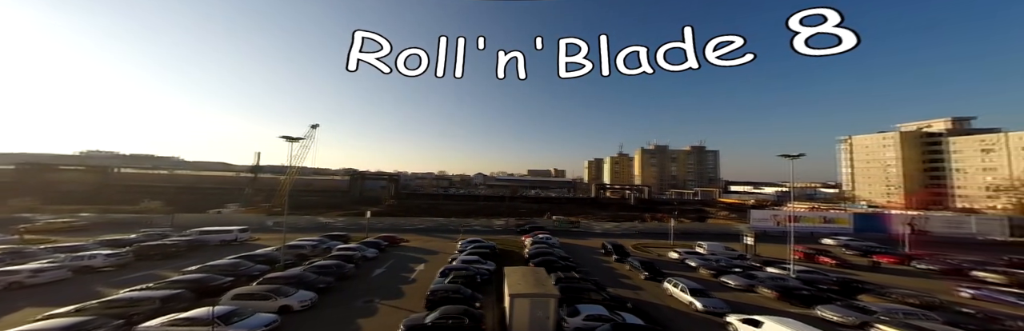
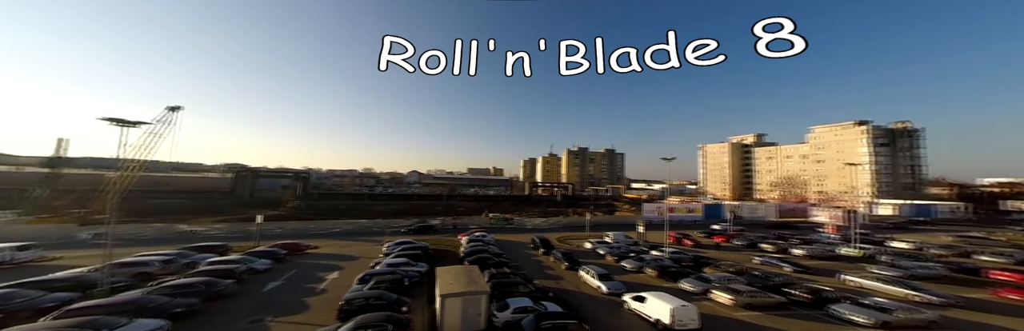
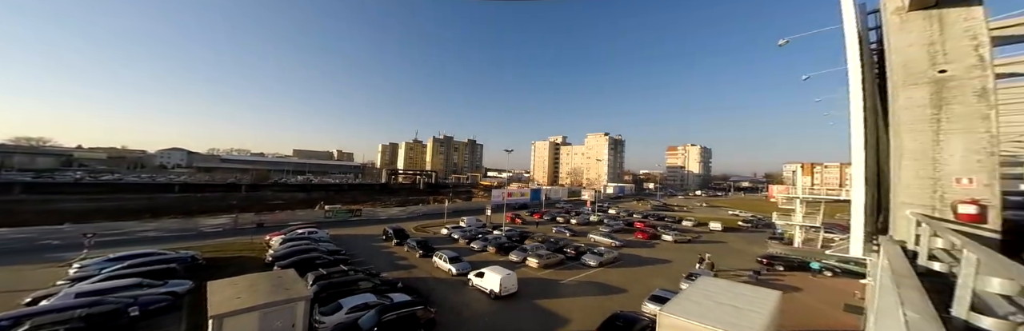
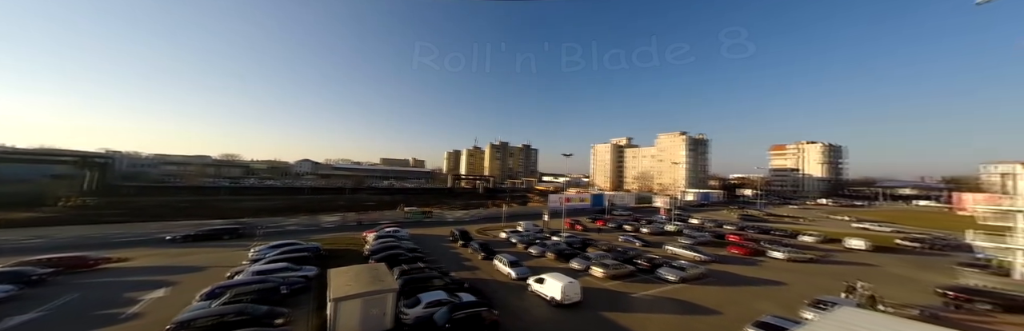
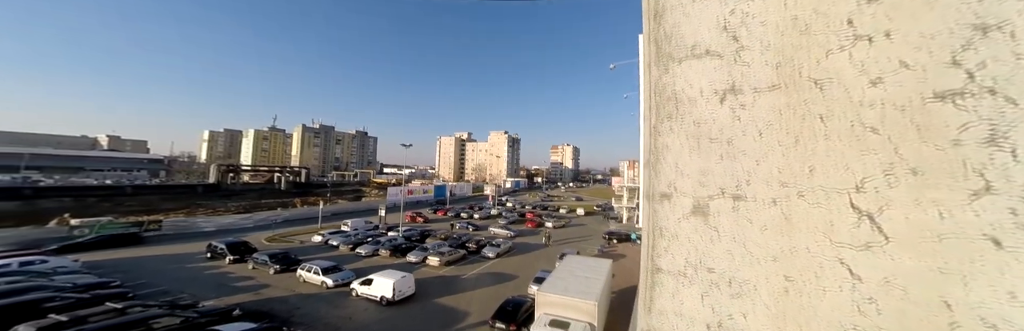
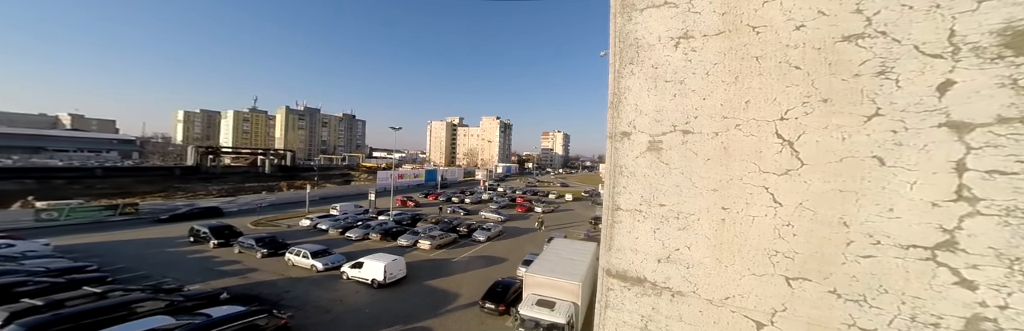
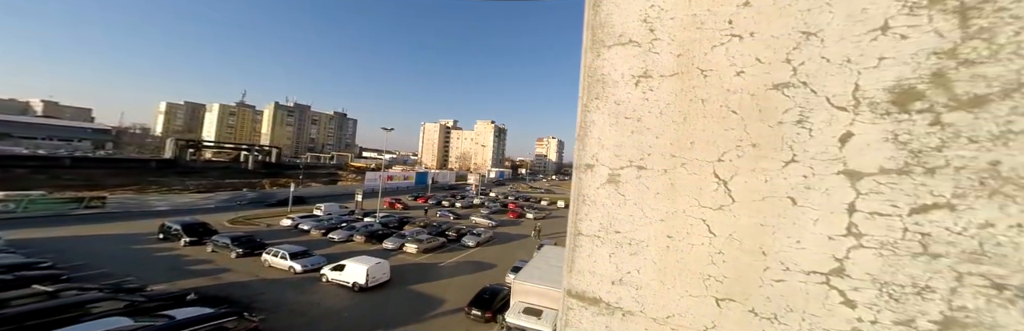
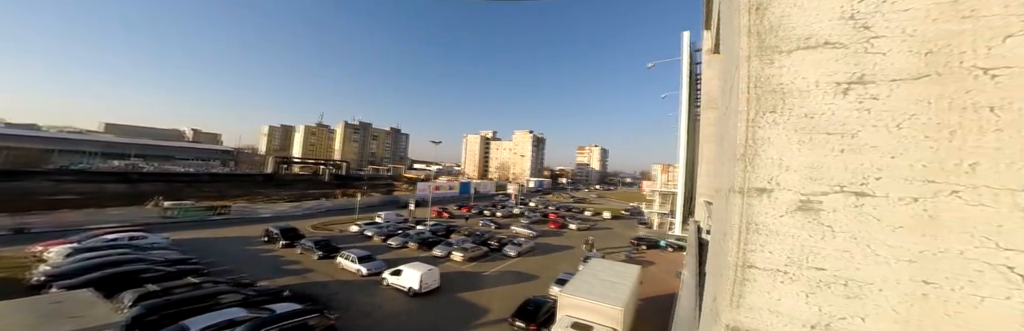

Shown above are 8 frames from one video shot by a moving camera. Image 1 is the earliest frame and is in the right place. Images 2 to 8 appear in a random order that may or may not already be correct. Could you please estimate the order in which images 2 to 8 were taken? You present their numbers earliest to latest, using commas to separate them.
2, 4, 3, 8, 7, 6, 5
